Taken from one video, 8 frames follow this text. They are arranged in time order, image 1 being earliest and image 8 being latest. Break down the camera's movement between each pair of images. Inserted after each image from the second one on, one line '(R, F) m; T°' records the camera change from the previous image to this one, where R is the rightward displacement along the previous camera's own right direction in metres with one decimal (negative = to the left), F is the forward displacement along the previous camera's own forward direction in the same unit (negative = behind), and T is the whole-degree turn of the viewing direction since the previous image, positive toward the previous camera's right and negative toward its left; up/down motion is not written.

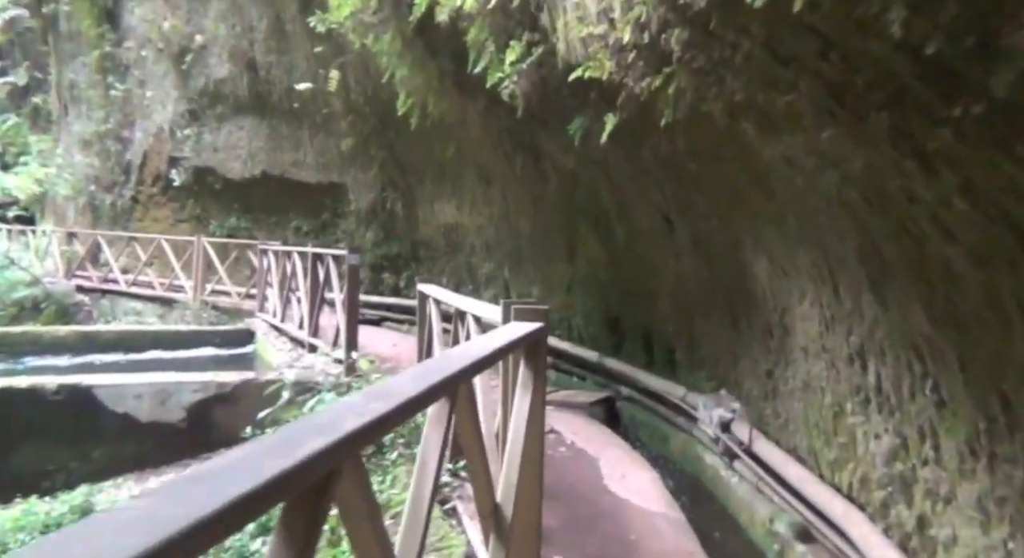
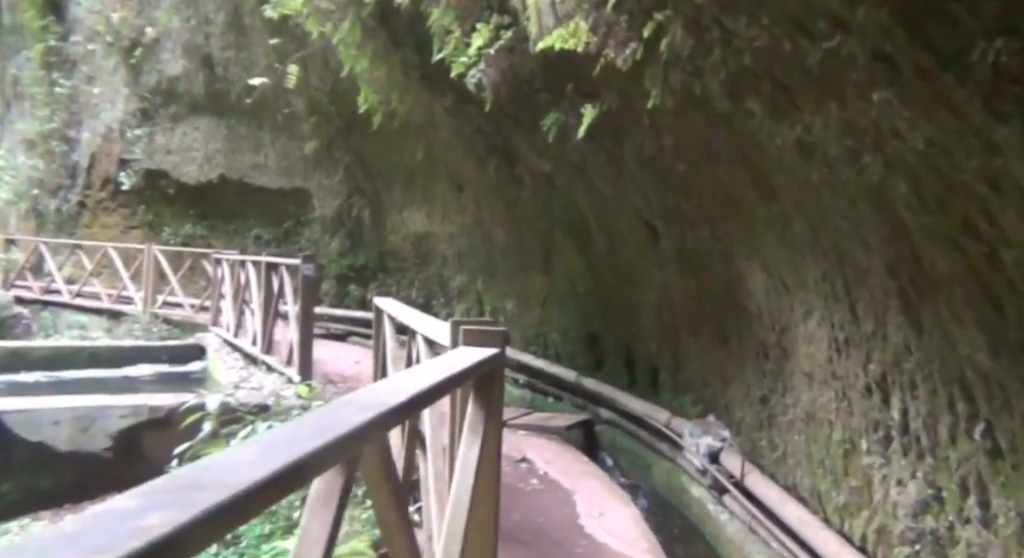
(+0.1, +0.4) m; +2°
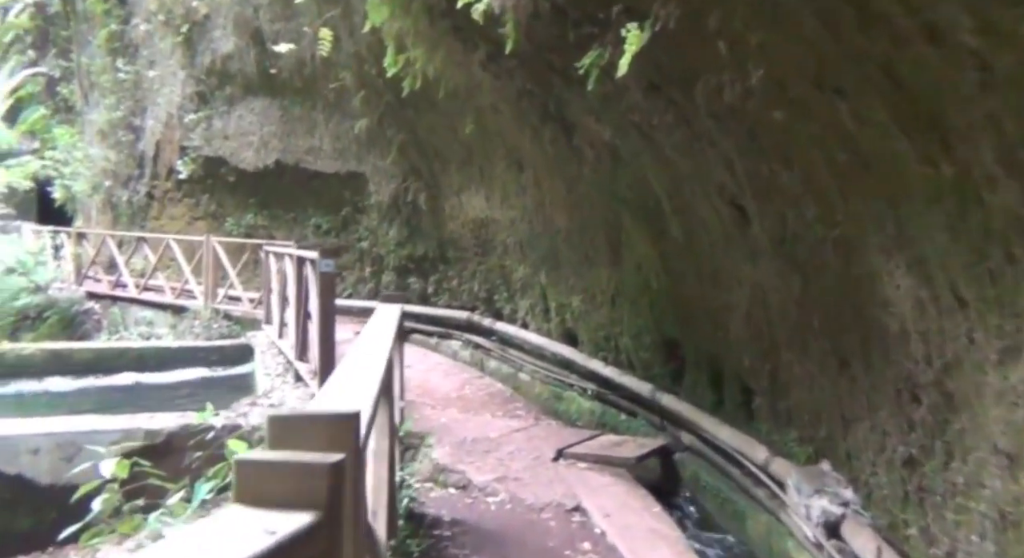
(+0.3, +1.0) m; -9°
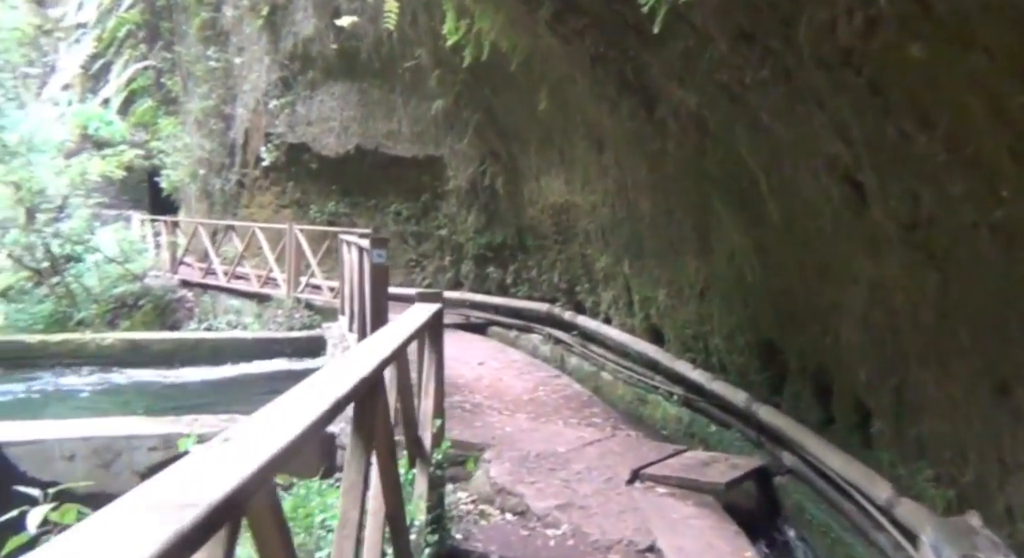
(+0.2, +0.5) m; -8°
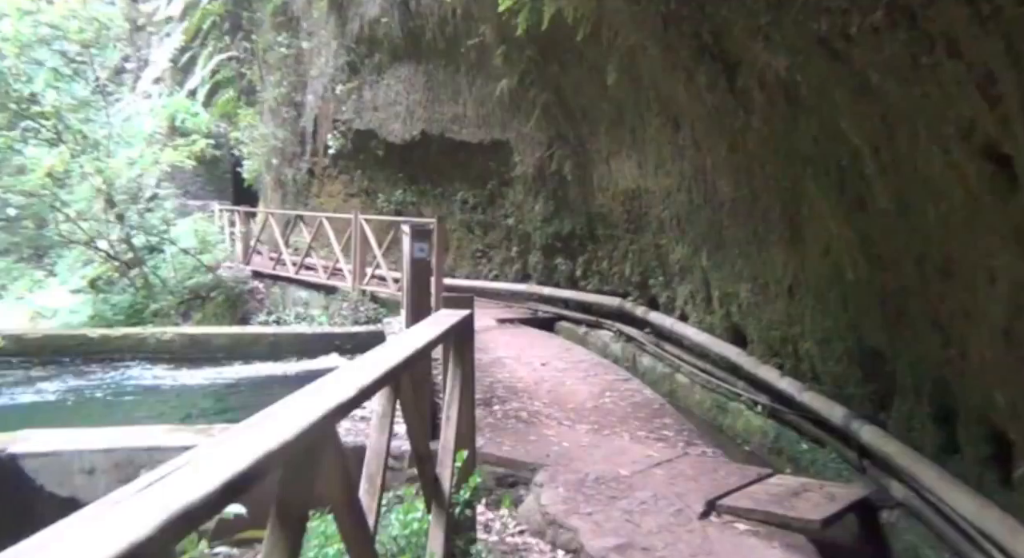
(+0.1, +0.4) m; -7°
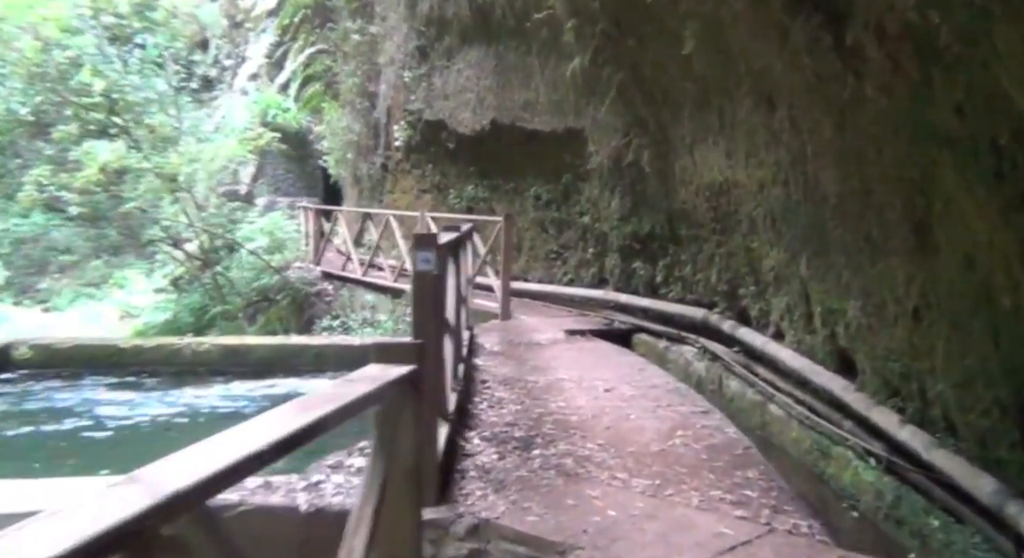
(+0.3, +0.7) m; -9°
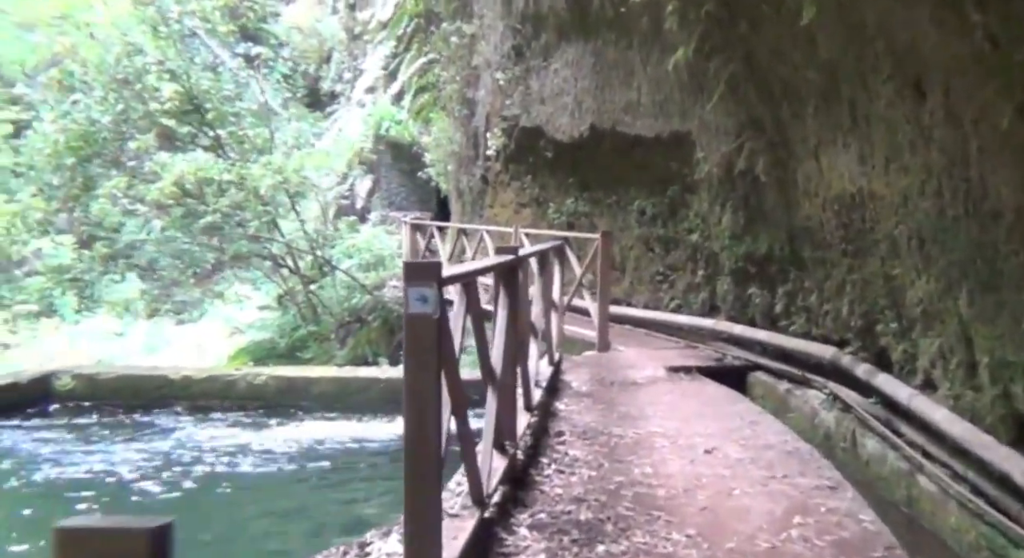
(+0.3, +0.7) m; -11°
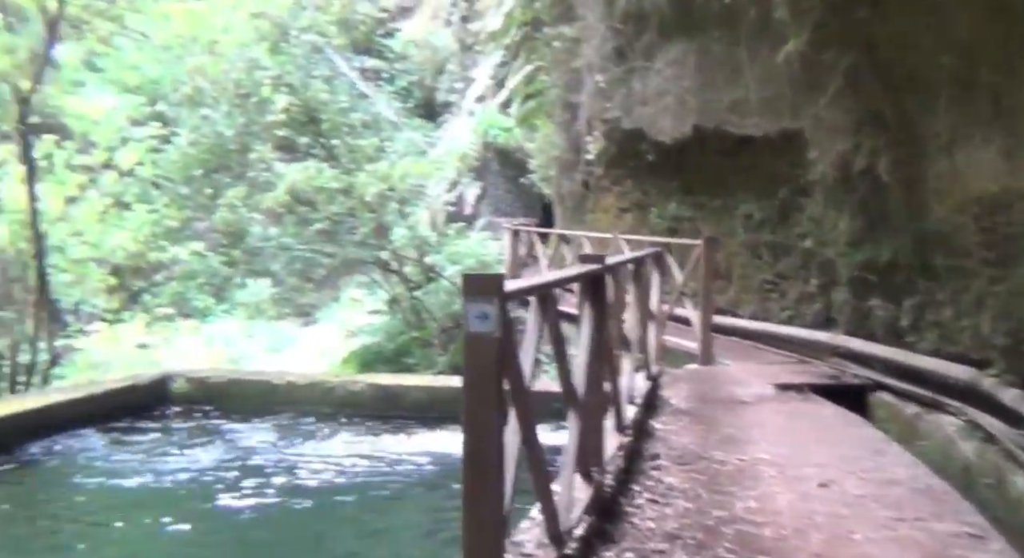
(+0.1, +0.2) m; -9°
